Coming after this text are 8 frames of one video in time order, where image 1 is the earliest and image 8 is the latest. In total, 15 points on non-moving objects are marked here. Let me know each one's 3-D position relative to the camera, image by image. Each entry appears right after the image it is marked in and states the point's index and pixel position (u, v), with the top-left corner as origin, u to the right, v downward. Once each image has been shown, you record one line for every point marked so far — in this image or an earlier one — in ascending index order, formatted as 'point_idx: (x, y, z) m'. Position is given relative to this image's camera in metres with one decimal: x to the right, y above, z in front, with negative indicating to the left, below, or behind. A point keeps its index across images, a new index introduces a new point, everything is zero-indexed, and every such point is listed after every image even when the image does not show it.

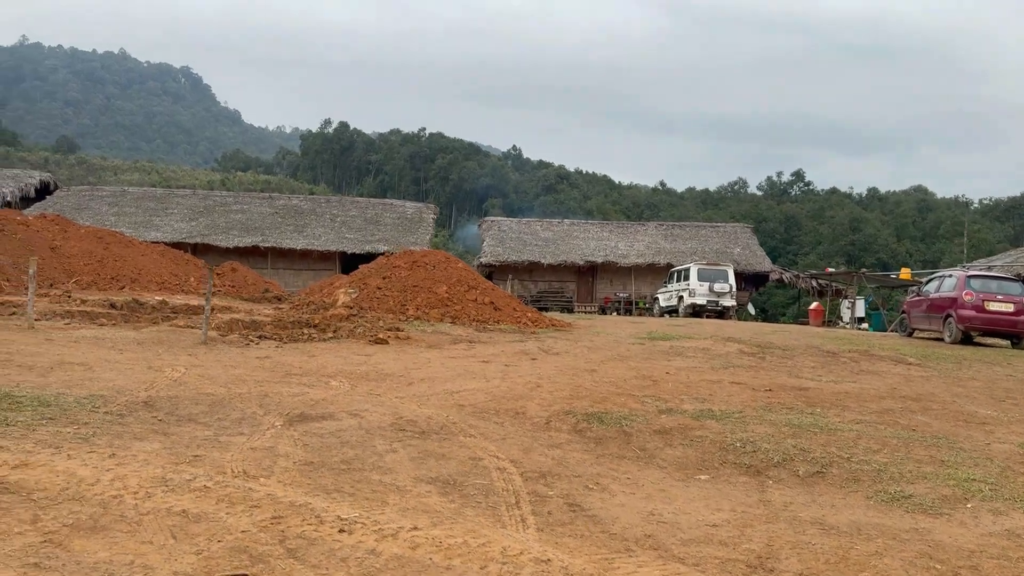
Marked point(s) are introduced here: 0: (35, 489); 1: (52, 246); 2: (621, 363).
0: (-2.1, -0.9, +3.8) m
1: (-9.5, +0.9, +17.7) m
2: (+1.2, -0.8, +9.1) m
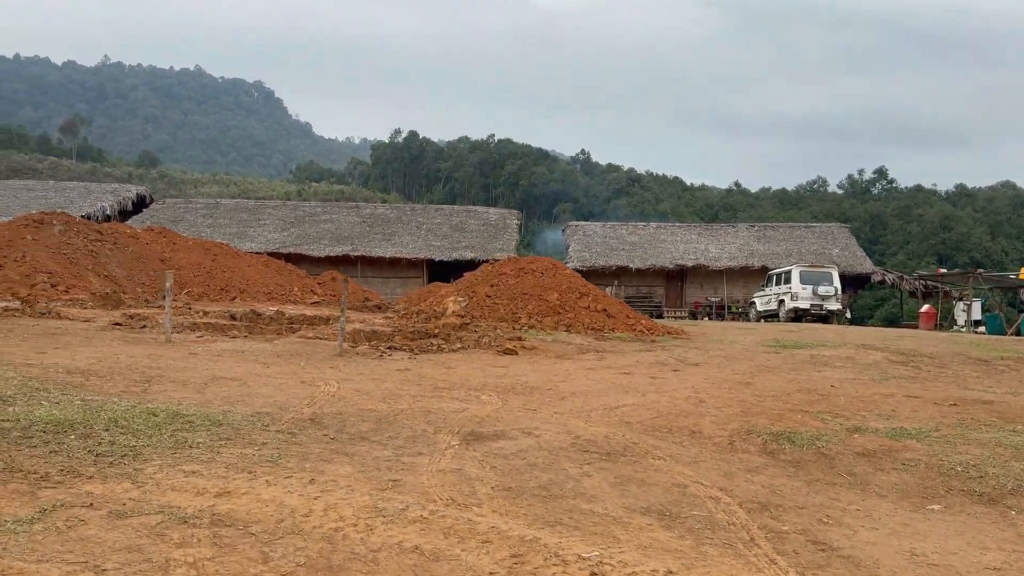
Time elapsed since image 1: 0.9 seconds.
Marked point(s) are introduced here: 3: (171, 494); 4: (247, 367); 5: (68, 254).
0: (-1.1, -1.0, +3.6) m
1: (-7.3, +0.6, +18.0) m
2: (+2.6, -0.9, +8.5) m
3: (-1.6, -0.9, +3.9) m
4: (-2.3, -0.7, +7.5) m
5: (-8.1, +0.6, +15.5) m
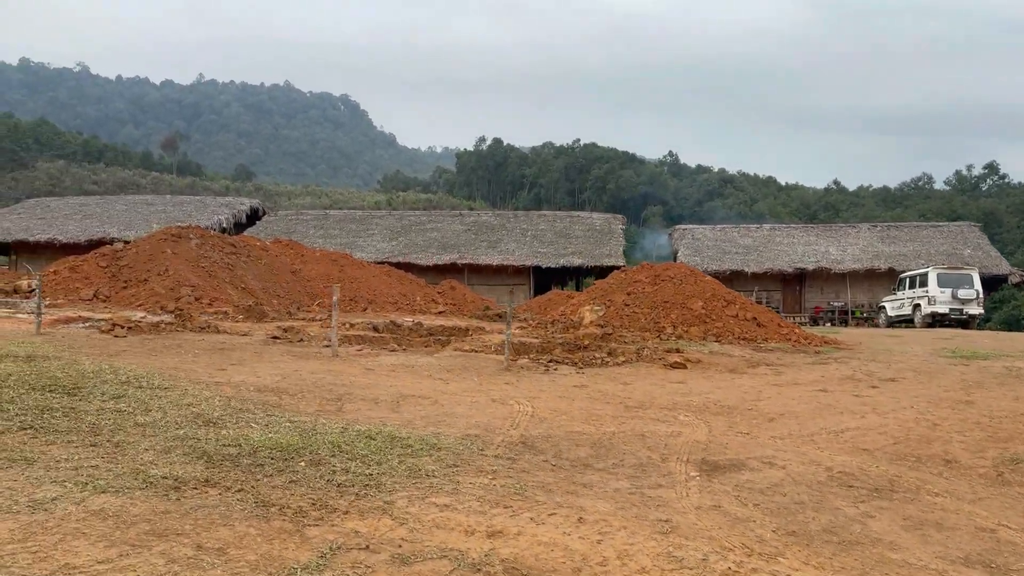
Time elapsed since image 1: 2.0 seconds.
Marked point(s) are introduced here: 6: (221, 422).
0: (+0.1, -1.1, +3.2) m
1: (-4.7, +0.4, +18.1) m
2: (+4.3, -0.9, +7.8) m
3: (-0.3, -1.0, +3.6) m
4: (-0.7, -0.8, +7.2) m
5: (-5.6, +0.4, +15.8) m
6: (-1.8, -0.9, +5.4) m
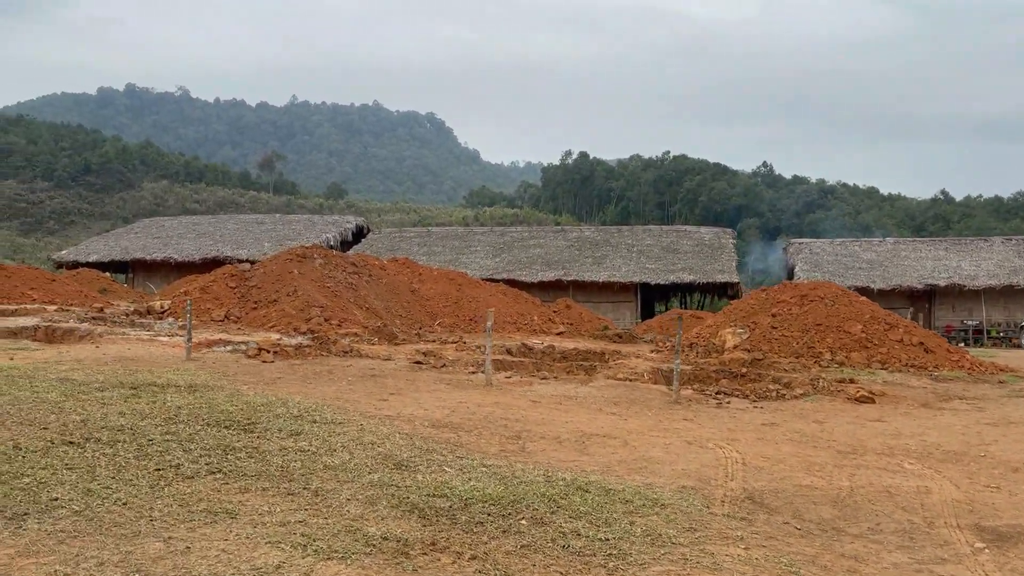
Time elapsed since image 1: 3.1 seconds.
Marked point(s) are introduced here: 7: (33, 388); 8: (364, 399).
0: (+1.2, -1.2, +2.6) m
1: (-2.1, 0.0, +17.9) m
2: (+5.8, -1.2, +6.7) m
3: (+0.8, -1.2, +3.0) m
4: (+0.7, -1.0, +6.7) m
5: (-3.3, 0.0, +15.7) m
6: (-0.6, -1.0, +5.0) m
7: (-3.8, -0.8, +6.8) m
8: (-1.3, -0.9, +7.3) m
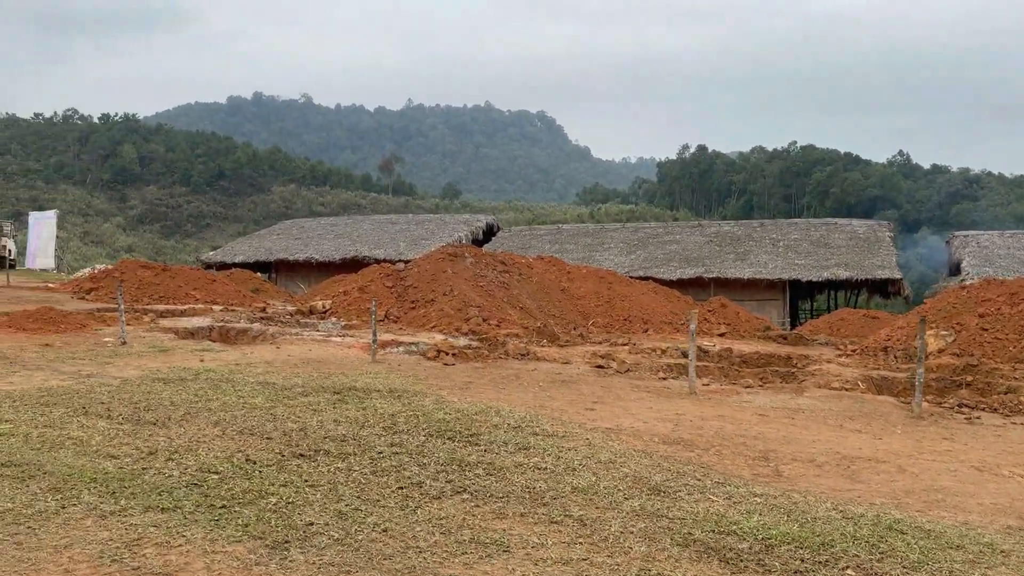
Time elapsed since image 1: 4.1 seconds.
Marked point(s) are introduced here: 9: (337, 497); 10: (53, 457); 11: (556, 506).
0: (+2.2, -1.2, +1.8) m
1: (+1.0, 0.0, +17.4) m
2: (+7.3, -1.1, +5.2) m
3: (+1.9, -1.2, +2.2) m
4: (+2.3, -1.0, +5.9) m
5: (-0.5, 0.0, +15.4) m
6: (+0.8, -1.1, +4.4) m
7: (-2.1, -0.8, +6.7) m
8: (+0.5, -0.9, +6.8) m
9: (-0.8, -1.0, +4.1) m
10: (-2.4, -0.9, +4.6) m
11: (+0.2, -1.1, +4.1) m
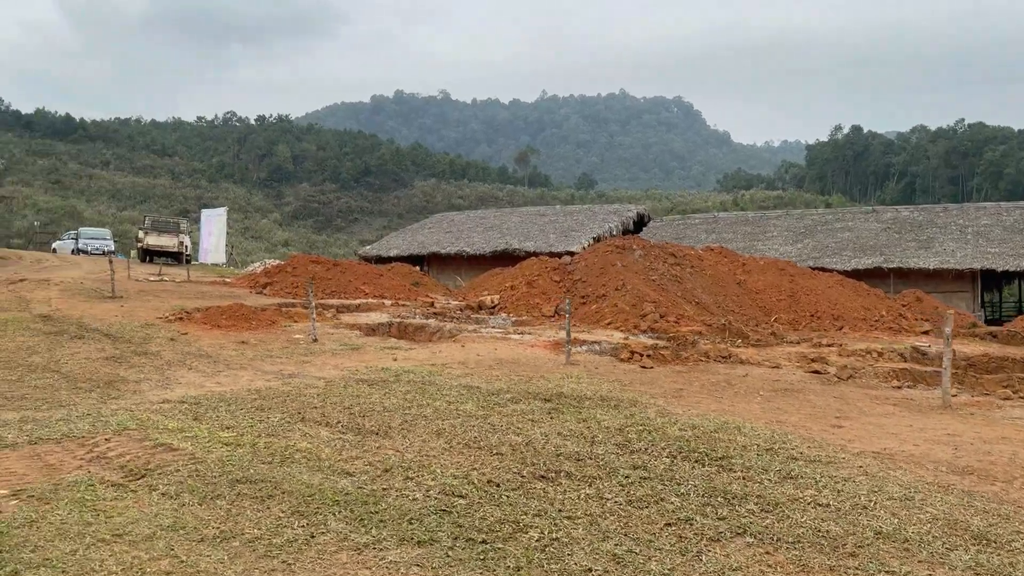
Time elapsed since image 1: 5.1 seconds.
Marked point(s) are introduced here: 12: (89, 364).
0: (+3.0, -1.3, +0.8) m
1: (+4.3, +0.1, +16.4) m
2: (+8.6, -1.1, +3.4) m
3: (+2.8, -1.2, +1.3) m
4: (+3.8, -1.0, +4.8) m
5: (+2.5, +0.1, +14.6) m
6: (+2.1, -1.1, +3.6) m
7: (-0.5, -0.8, +6.3) m
8: (+2.1, -0.9, +6.0) m
9: (+0.4, -1.0, +3.6) m
10: (-1.1, -0.9, +4.3) m
11: (+1.4, -1.1, +3.4) m
12: (-3.9, -0.7, +8.0) m
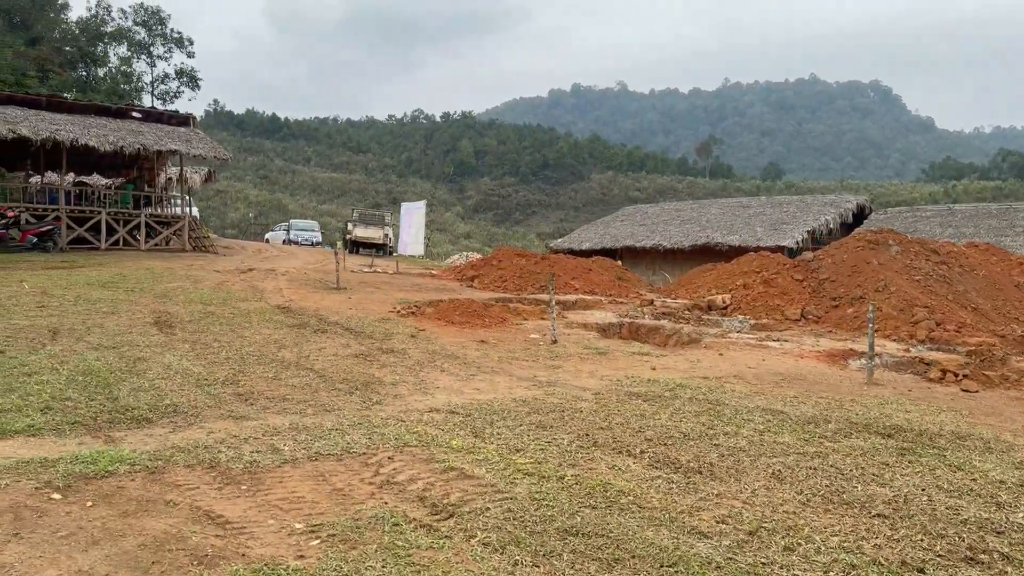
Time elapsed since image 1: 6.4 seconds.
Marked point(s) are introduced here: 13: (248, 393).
0: (+3.8, -1.4, -0.8) m
1: (+8.3, +0.1, +14.2) m
2: (+9.8, -1.3, +0.6) m
3: (+3.7, -1.4, -0.3) m
4: (+5.4, -1.1, +3.0) m
5: (+6.1, +0.1, +12.8) m
6: (+3.5, -1.2, +2.1) m
7: (+1.5, -0.8, +5.3) m
8: (+3.9, -1.0, +4.5) m
9: (+1.8, -1.1, +2.4) m
10: (+0.5, -0.9, +3.4) m
11: (+2.8, -1.2, +2.1) m
12: (-1.5, -0.7, +7.6) m
13: (-2.0, -0.8, +6.4) m
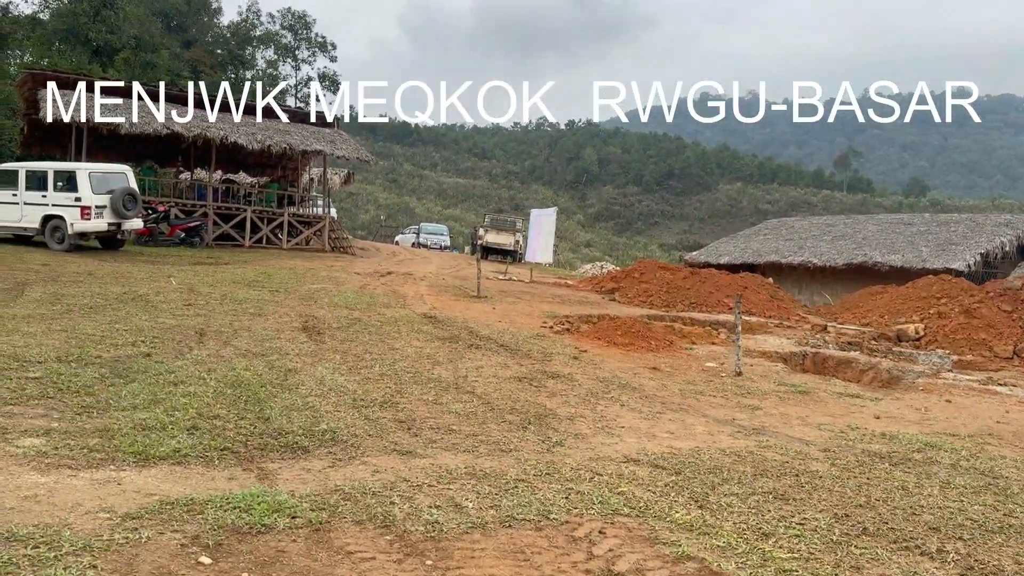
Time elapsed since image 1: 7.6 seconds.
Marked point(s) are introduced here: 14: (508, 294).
0: (+4.0, -1.6, -2.4) m
1: (+10.6, -0.5, +11.9) m
2: (+10.2, -1.8, -1.8) m
3: (+4.0, -1.6, -1.8) m
4: (+6.1, -1.5, +1.2) m
5: (+8.3, -0.4, +10.8) m
6: (+4.1, -1.4, +0.6) m
7: (+2.6, -1.1, +4.0) m
8: (+4.9, -1.3, +2.9) m
9: (+2.5, -1.3, +1.2) m
10: (+1.3, -1.1, +2.3) m
11: (+3.4, -1.4, +0.7) m
12: (-0.1, -0.8, +6.7) m
13: (-0.7, -0.9, +5.6) m
14: (-0.1, -0.1, +15.1) m
